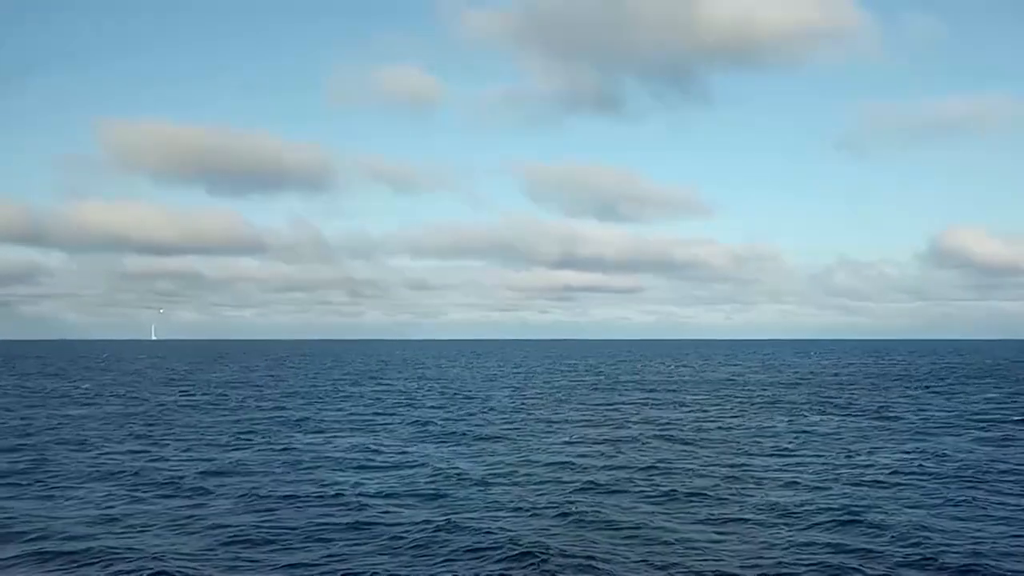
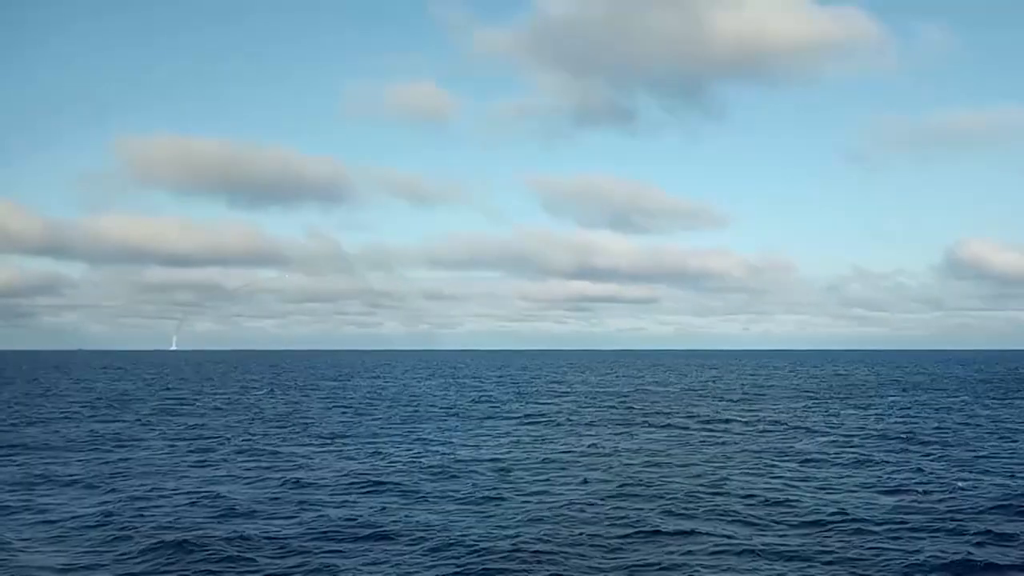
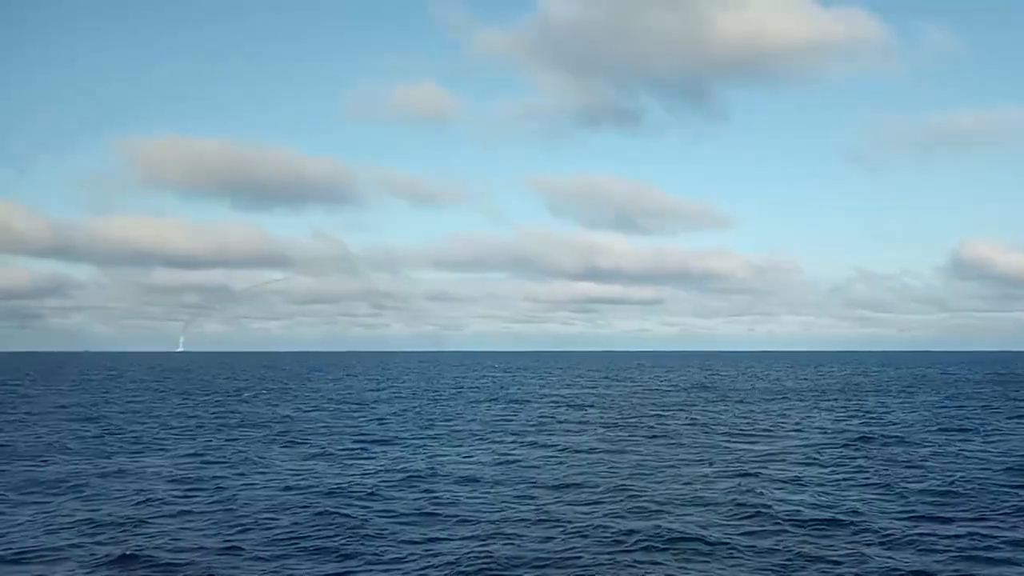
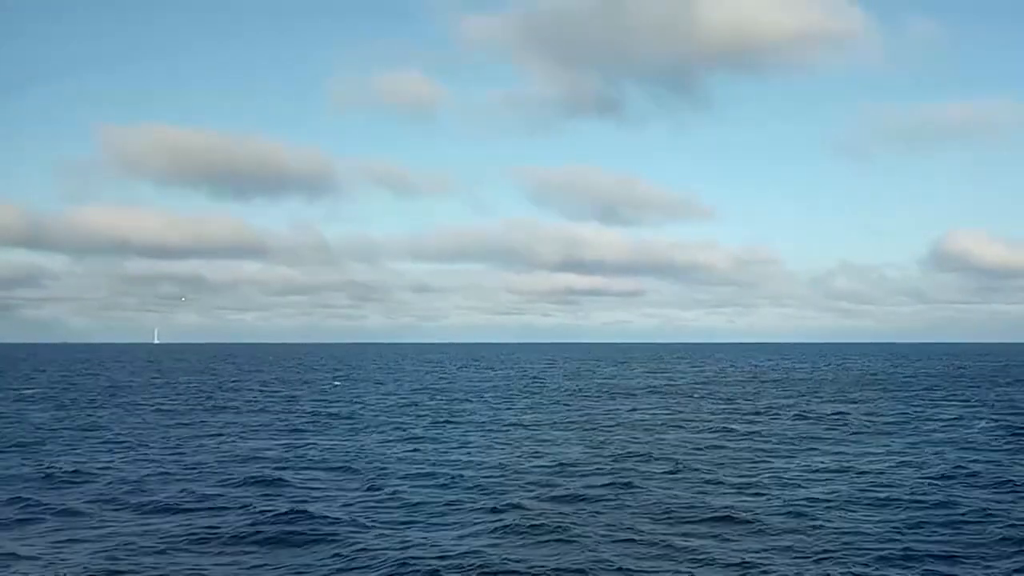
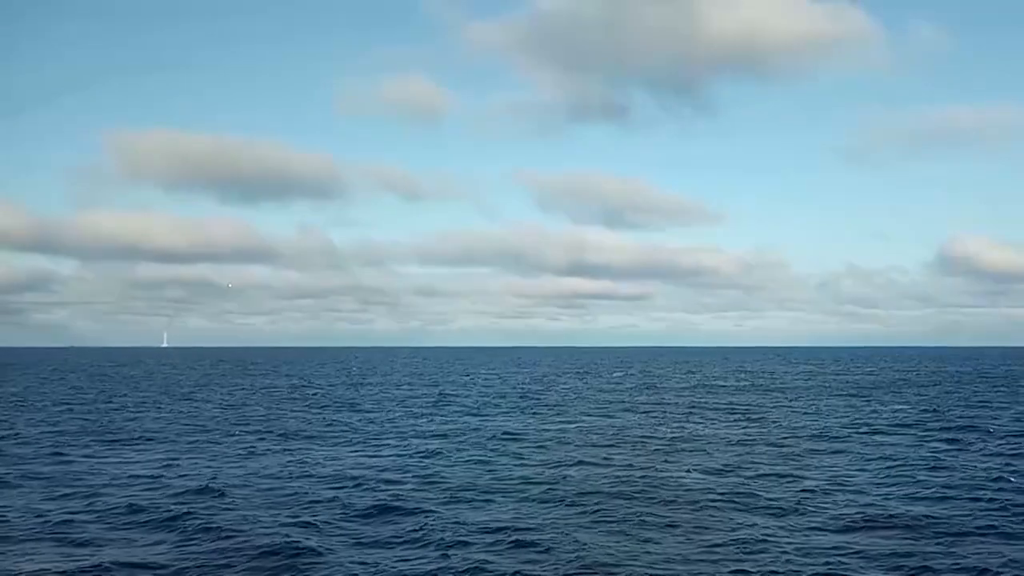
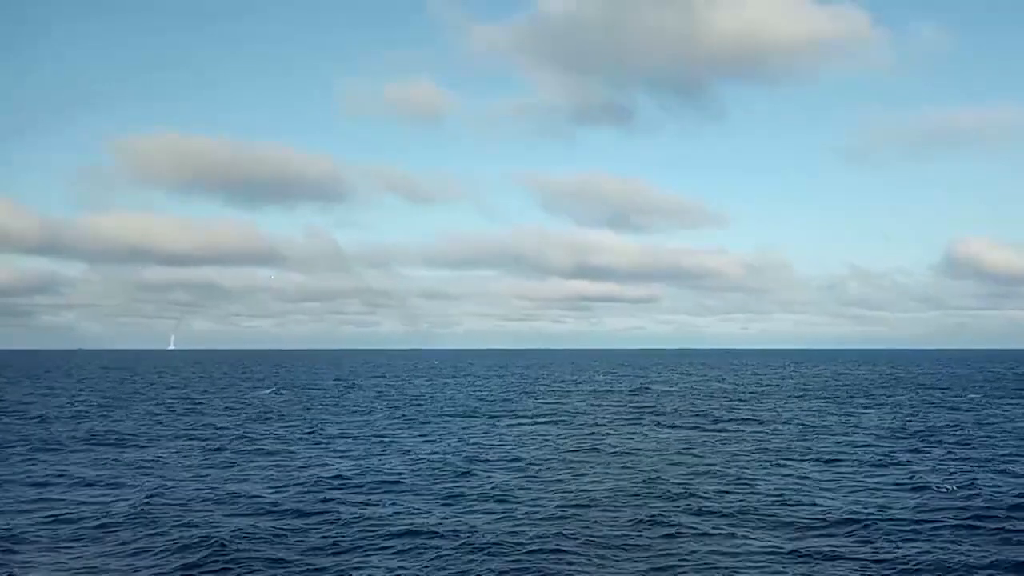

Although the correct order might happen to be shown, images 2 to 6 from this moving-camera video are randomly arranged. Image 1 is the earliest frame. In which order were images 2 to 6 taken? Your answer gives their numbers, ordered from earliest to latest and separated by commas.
4, 5, 6, 2, 3
